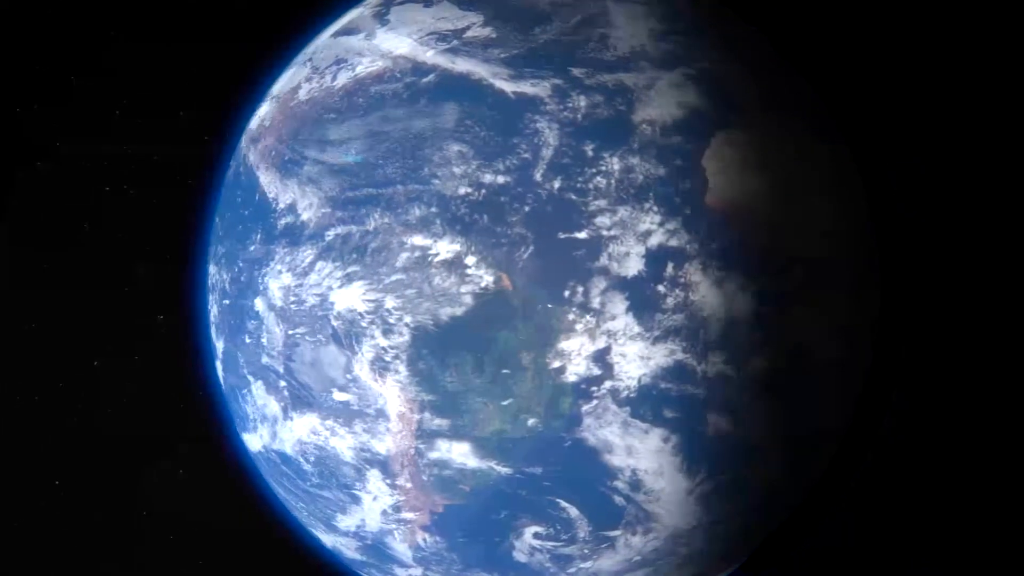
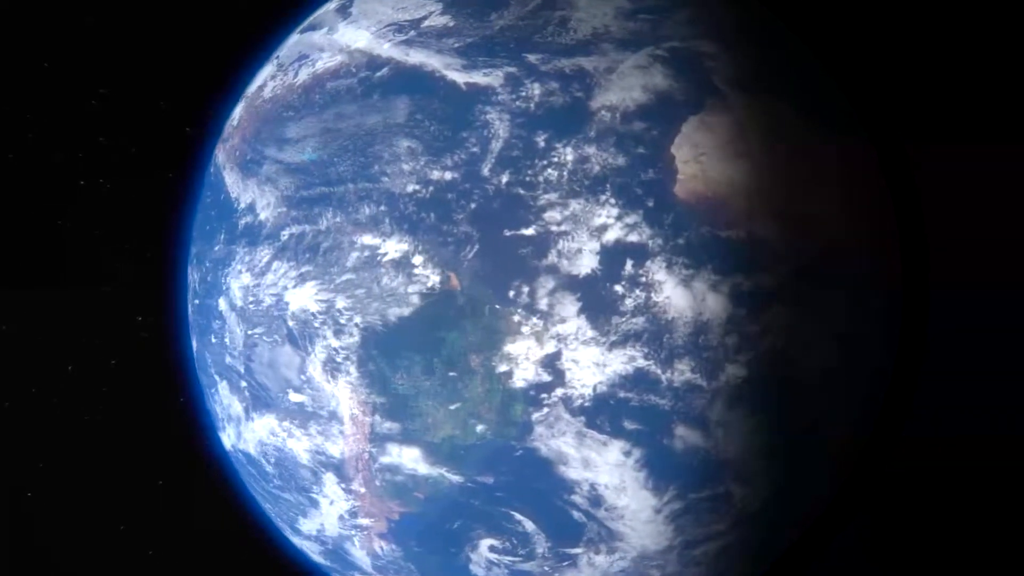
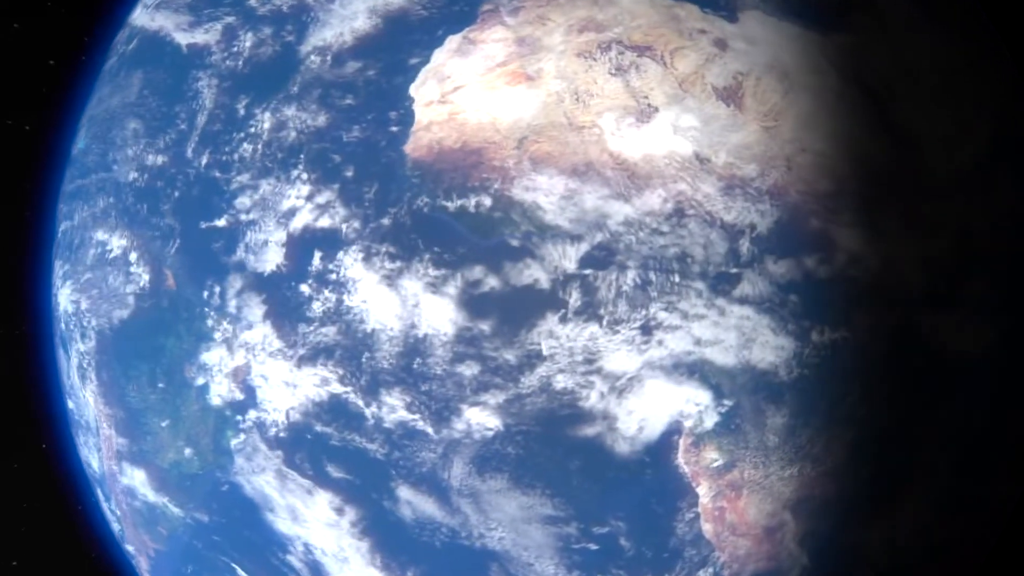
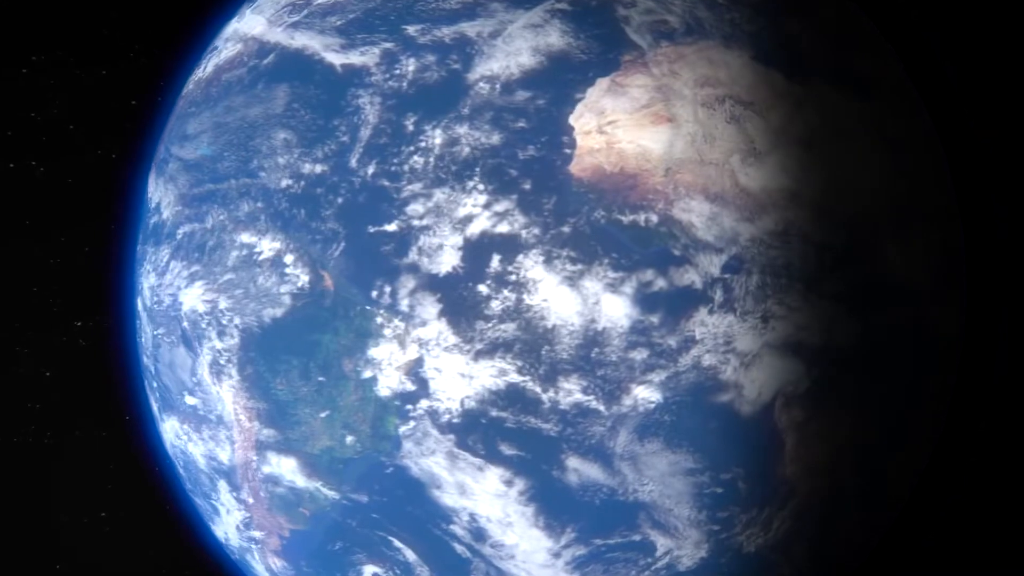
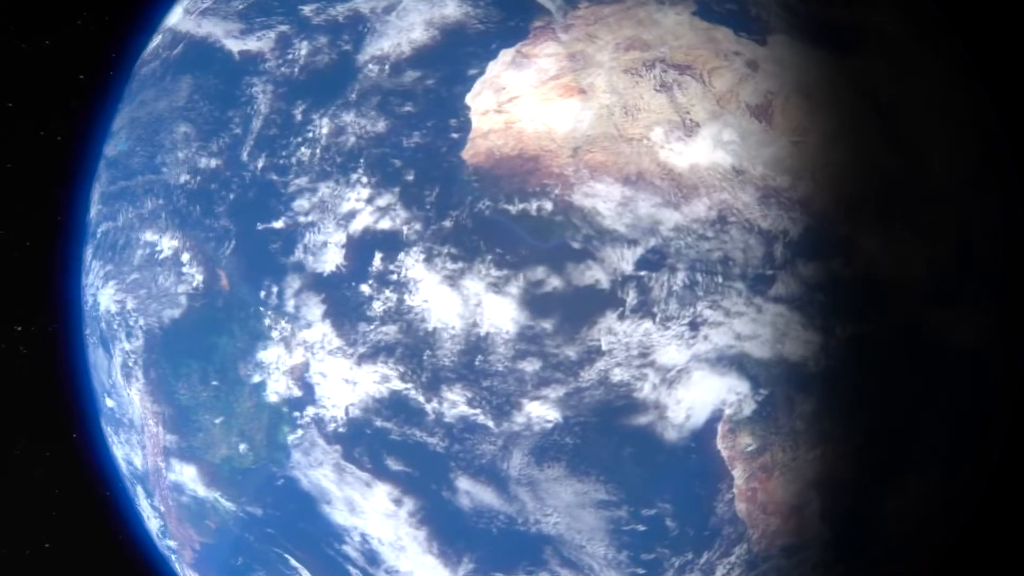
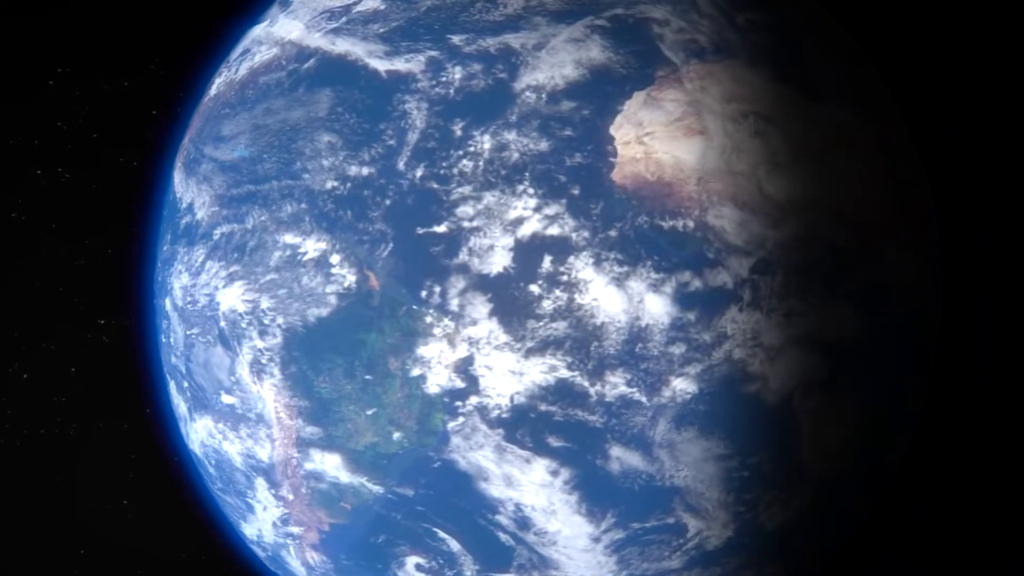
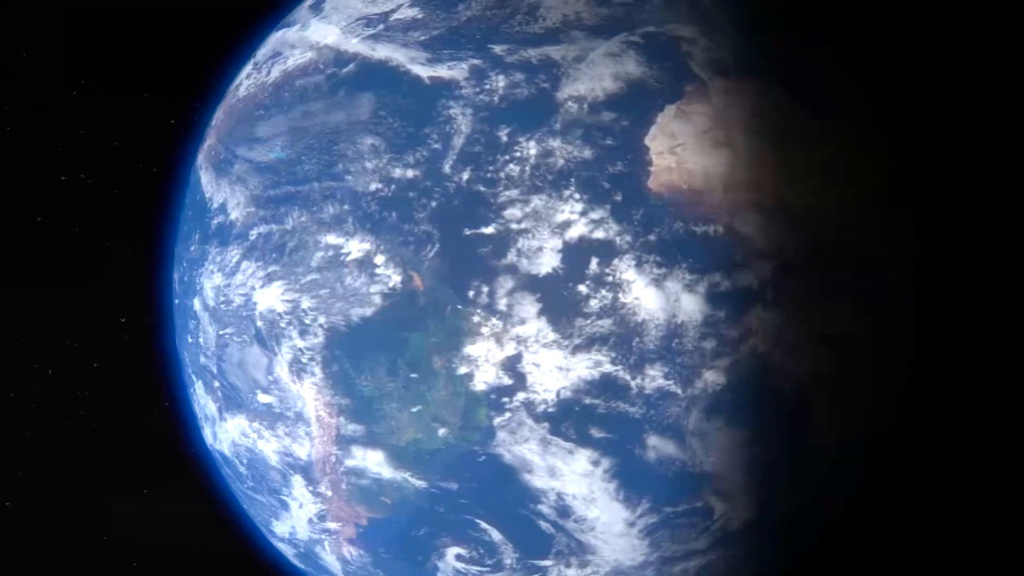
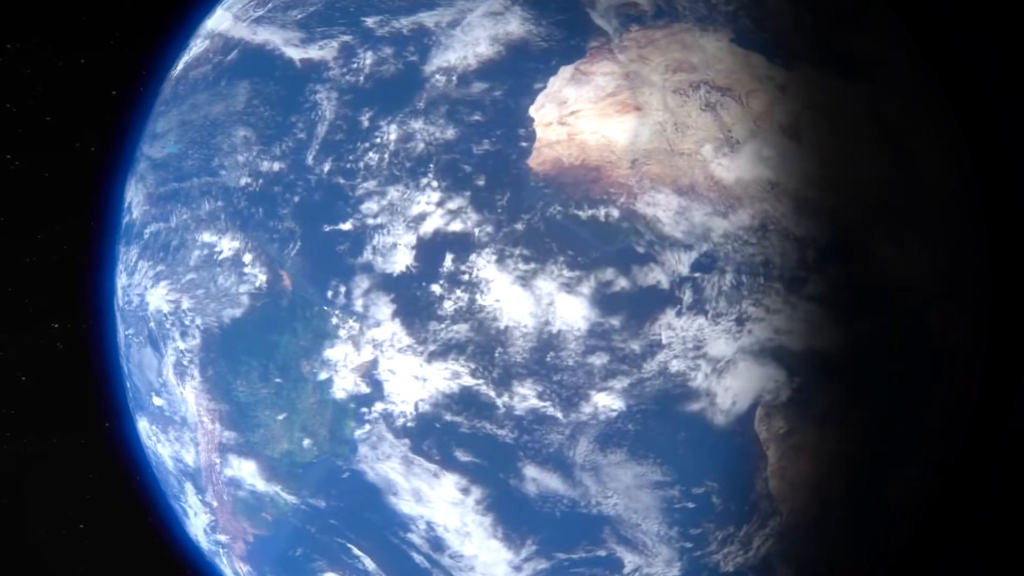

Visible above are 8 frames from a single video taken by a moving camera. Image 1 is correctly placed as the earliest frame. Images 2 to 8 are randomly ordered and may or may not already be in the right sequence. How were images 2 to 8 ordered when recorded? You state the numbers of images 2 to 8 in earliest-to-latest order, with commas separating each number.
2, 7, 6, 4, 8, 5, 3
